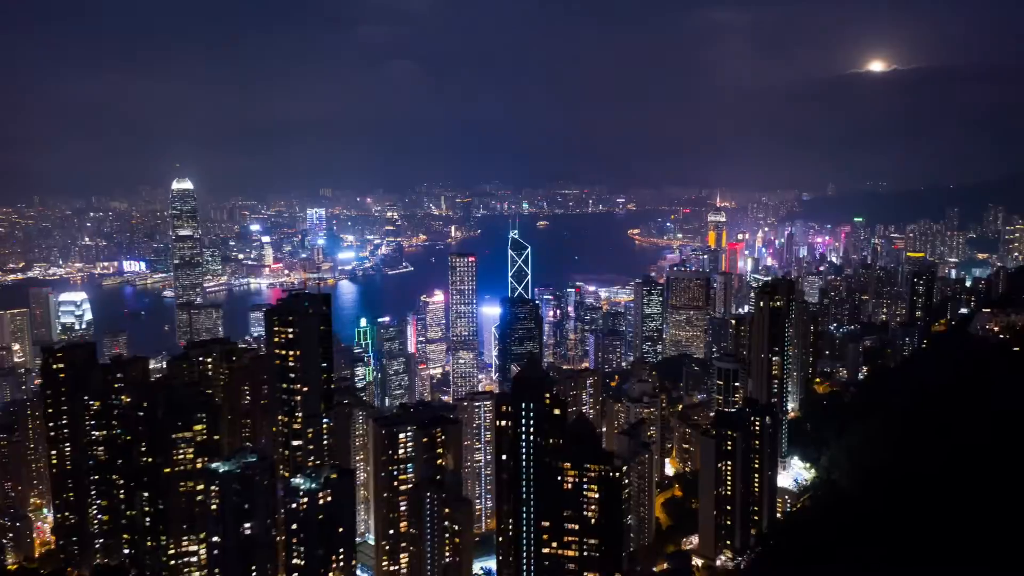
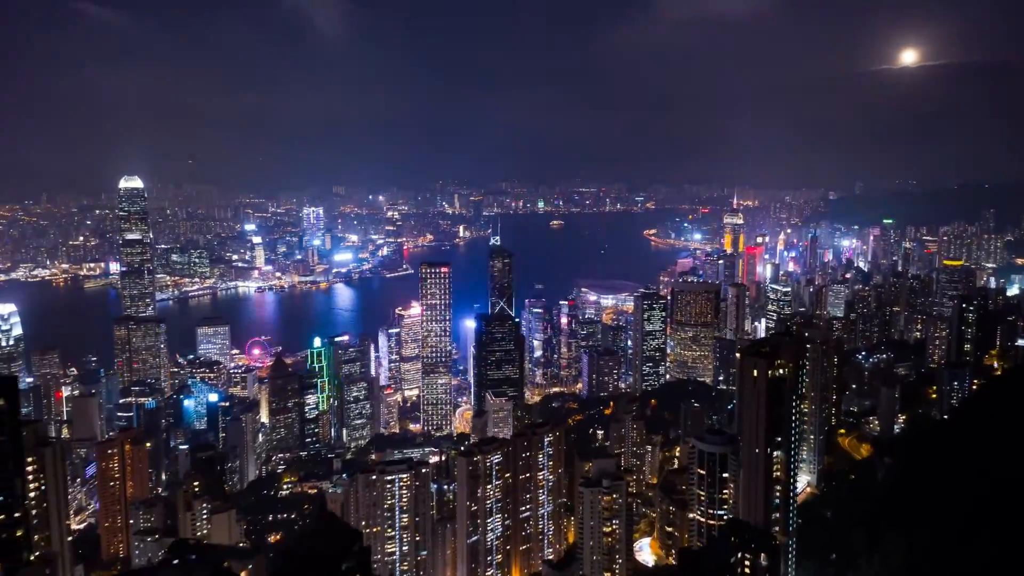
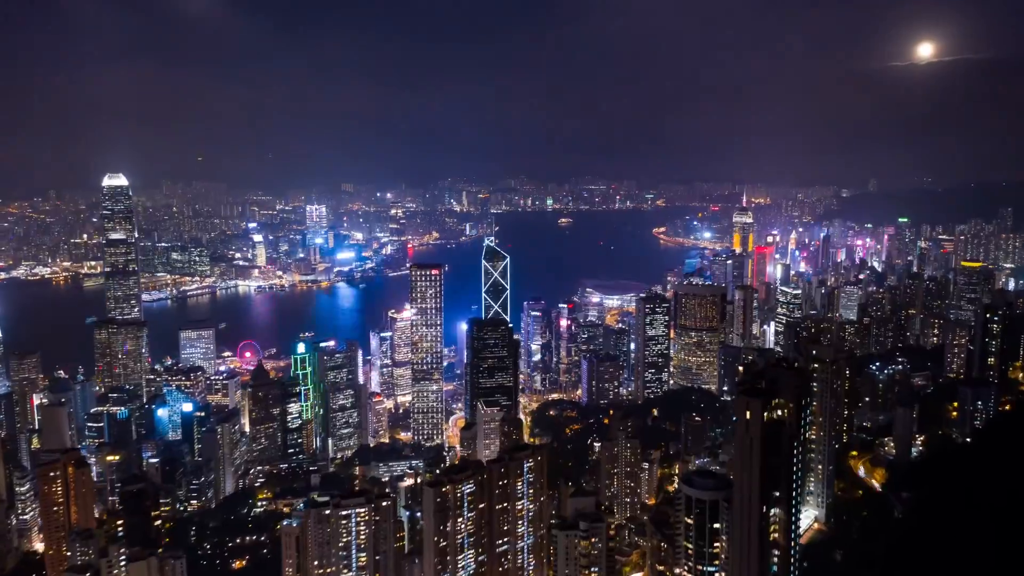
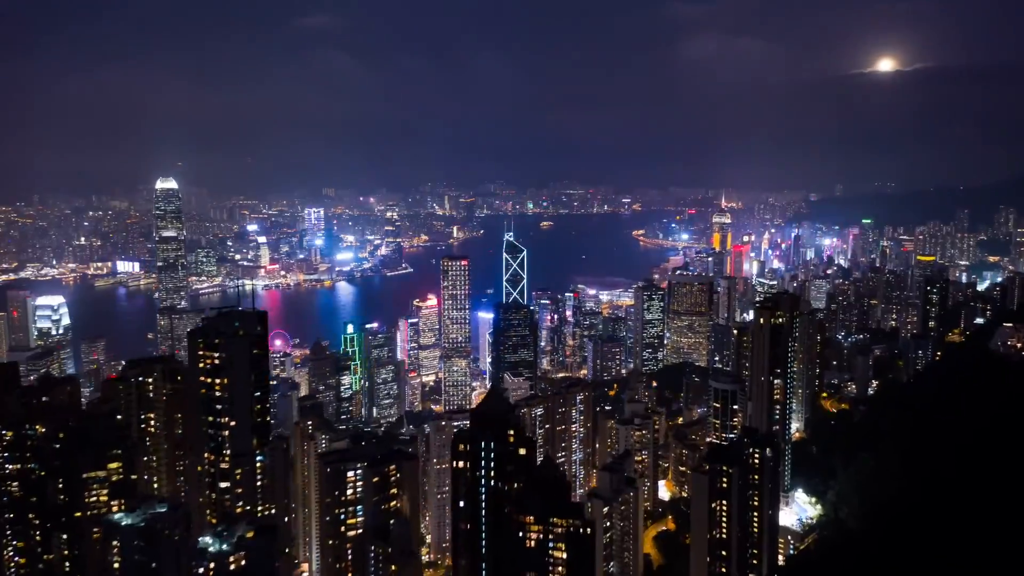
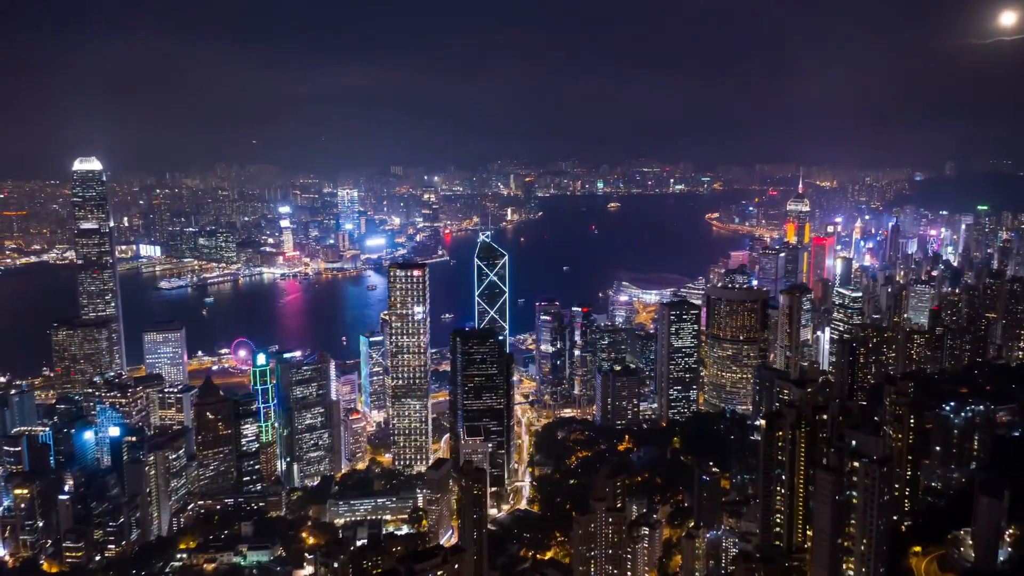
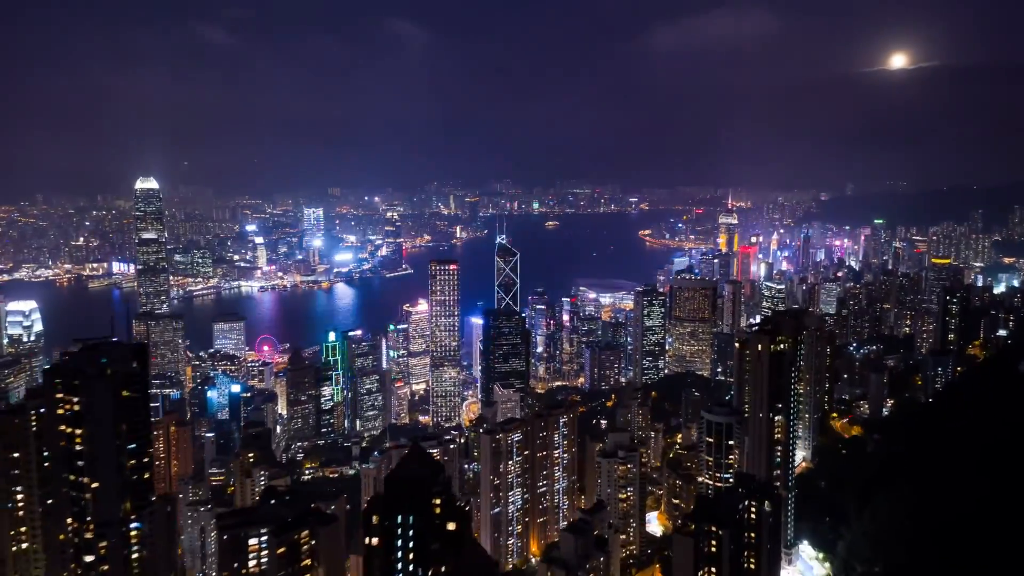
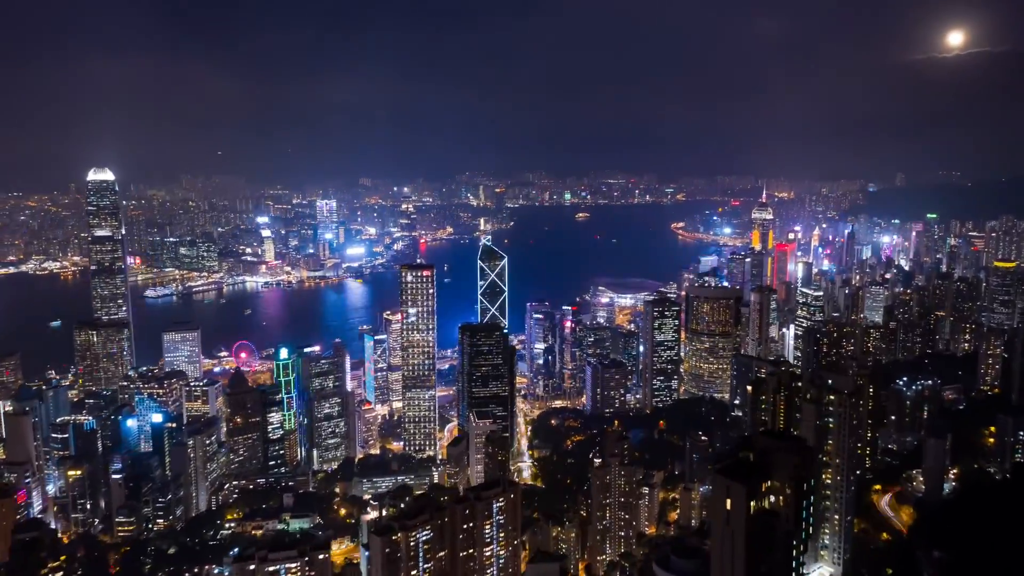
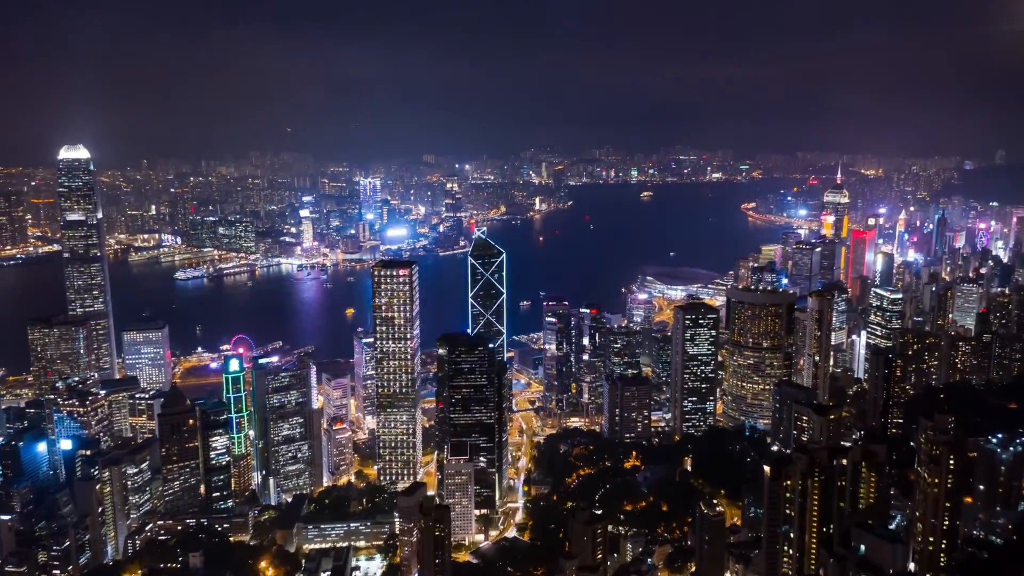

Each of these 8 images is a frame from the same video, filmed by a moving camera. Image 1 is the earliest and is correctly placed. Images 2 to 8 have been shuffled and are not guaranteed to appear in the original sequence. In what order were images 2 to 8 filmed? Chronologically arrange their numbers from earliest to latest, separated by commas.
4, 6, 2, 3, 7, 5, 8
